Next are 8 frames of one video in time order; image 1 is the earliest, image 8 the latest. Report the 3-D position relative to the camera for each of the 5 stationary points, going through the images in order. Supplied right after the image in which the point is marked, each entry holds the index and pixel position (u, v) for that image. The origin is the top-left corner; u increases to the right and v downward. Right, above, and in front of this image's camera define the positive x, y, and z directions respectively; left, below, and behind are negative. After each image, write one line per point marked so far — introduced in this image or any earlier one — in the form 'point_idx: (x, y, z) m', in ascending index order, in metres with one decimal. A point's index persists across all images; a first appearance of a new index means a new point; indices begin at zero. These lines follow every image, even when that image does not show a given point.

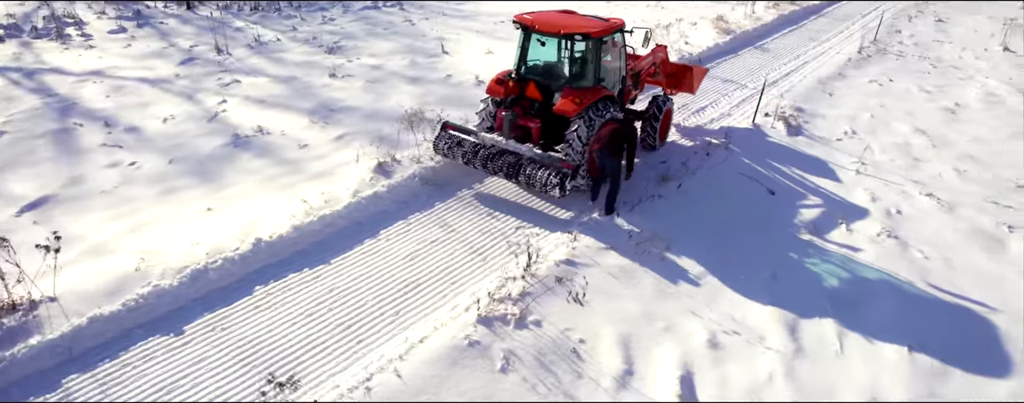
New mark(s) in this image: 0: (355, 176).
0: (-1.6, +0.3, +6.8) m
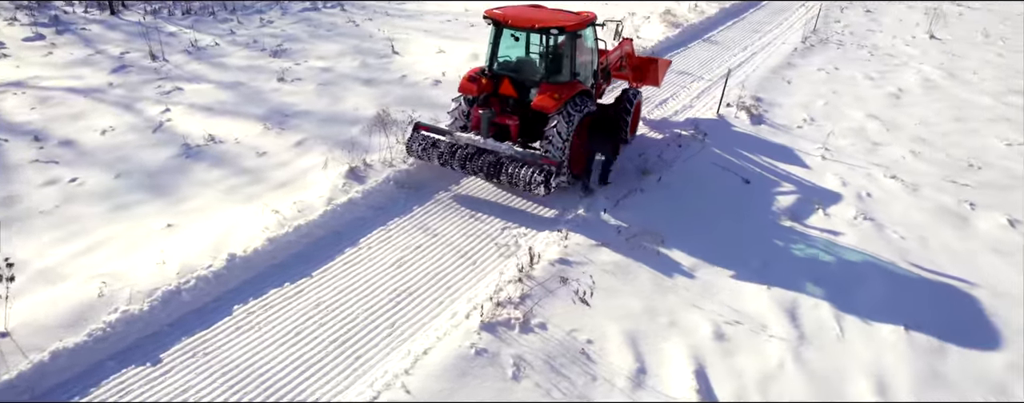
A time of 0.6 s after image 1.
0: (-1.8, +0.2, +6.5) m
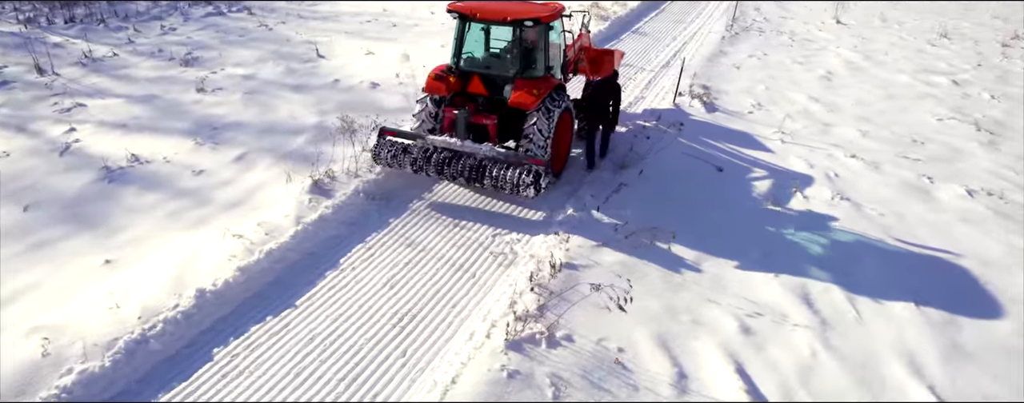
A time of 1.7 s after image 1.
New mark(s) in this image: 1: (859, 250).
0: (-2.0, 0.0, +5.8) m
1: (+2.9, -0.4, +5.6) m
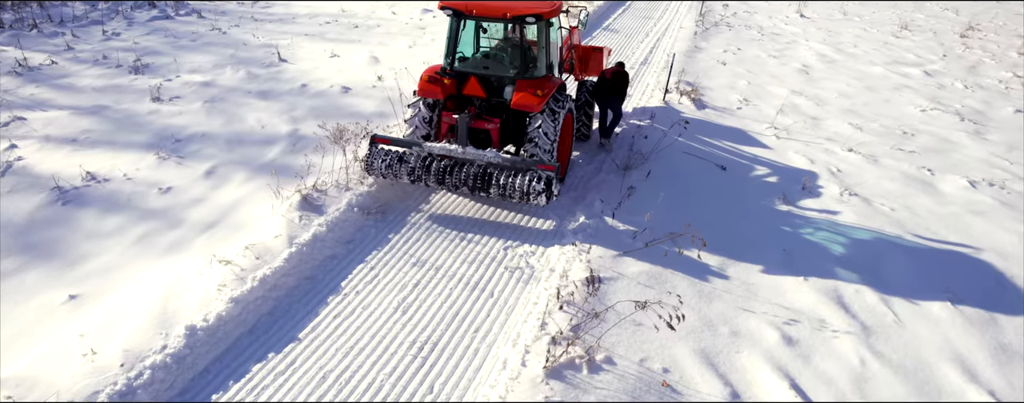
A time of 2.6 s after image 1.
0: (-1.9, -0.1, +5.3) m
1: (+3.0, -0.4, +5.4) m
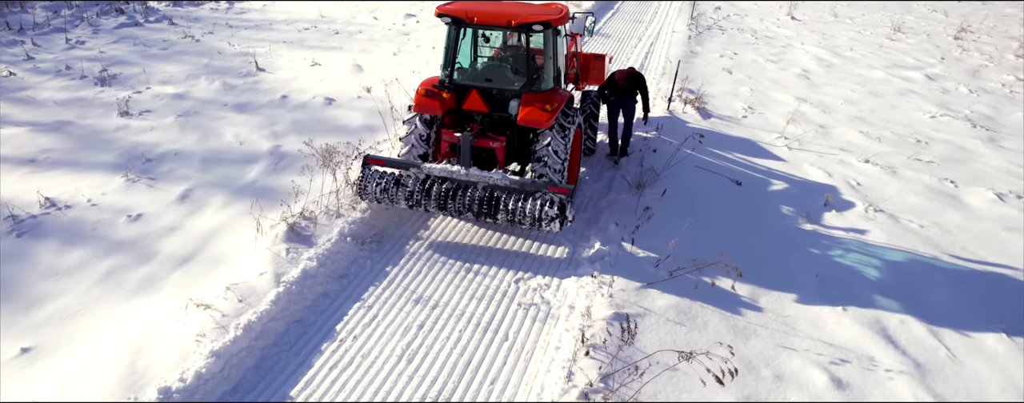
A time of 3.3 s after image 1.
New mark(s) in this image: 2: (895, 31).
0: (-1.8, -0.4, +4.7) m
1: (+3.1, -0.5, +5.0) m
2: (+7.9, +3.5, +13.7) m
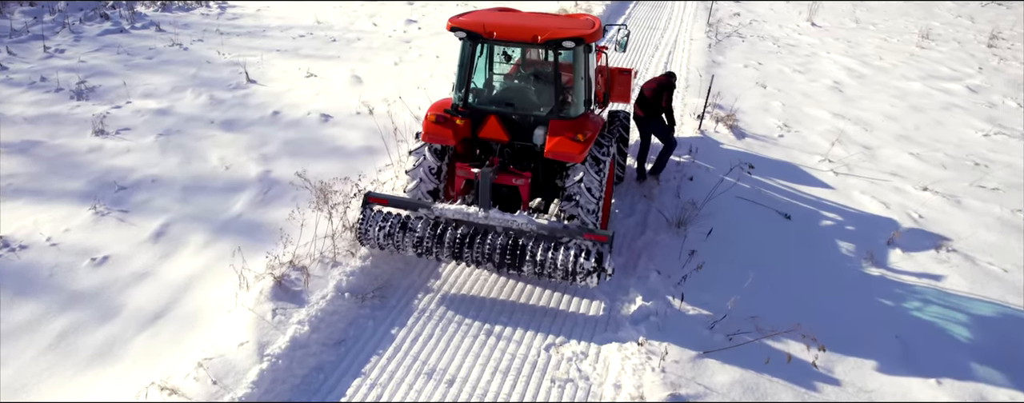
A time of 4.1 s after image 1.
0: (-1.6, -0.7, +4.0) m
1: (+3.3, -0.8, +4.3) m
2: (+8.1, +3.2, +13.0) m
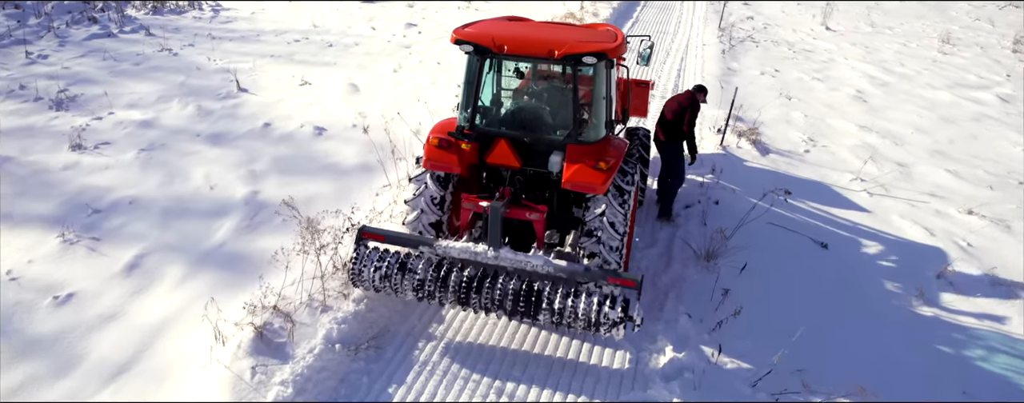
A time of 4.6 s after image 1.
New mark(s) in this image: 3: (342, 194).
0: (-1.6, -0.9, +3.5) m
1: (+3.3, -1.0, +3.8) m
2: (+8.2, +3.0, +12.5) m
3: (-1.6, +0.1, +6.1) m
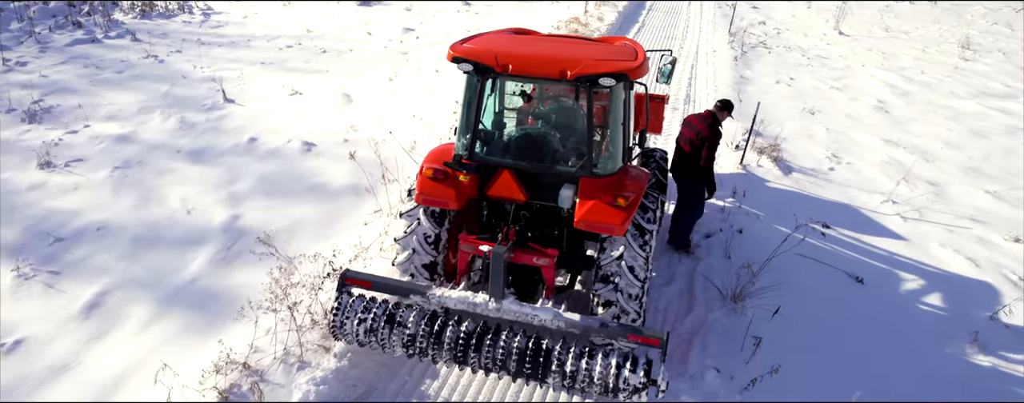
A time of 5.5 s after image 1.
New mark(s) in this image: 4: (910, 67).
0: (-1.5, -1.1, +3.0) m
1: (+3.4, -1.2, +3.3) m
2: (+8.2, +2.8, +12.0) m
3: (-1.5, -0.1, +5.6) m
4: (+6.4, +2.2, +10.7) m
